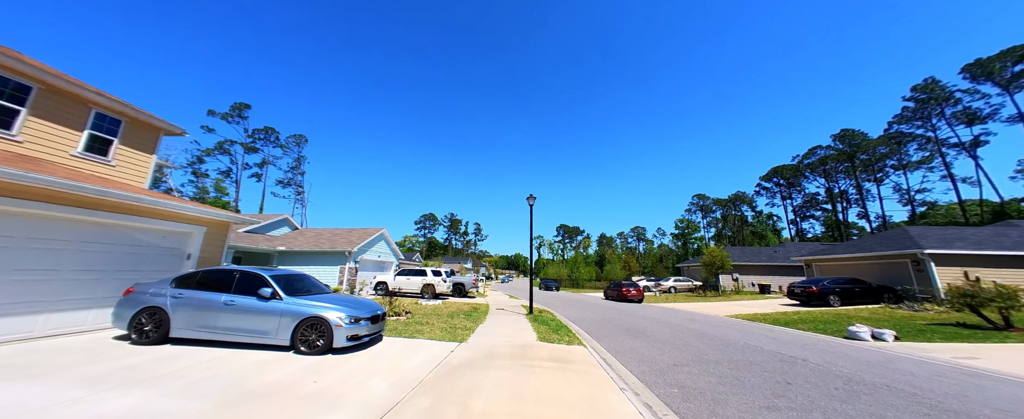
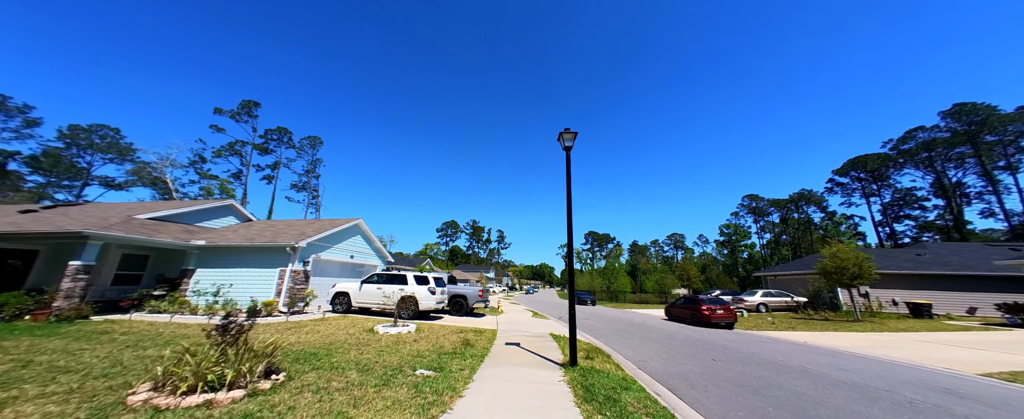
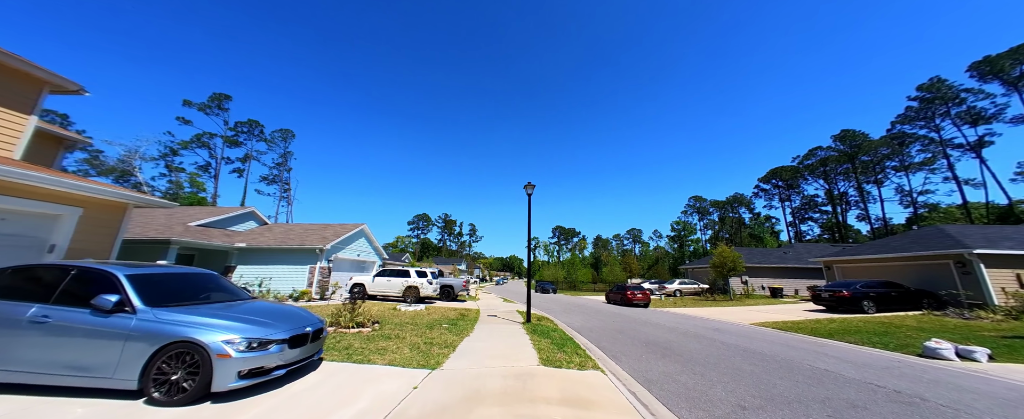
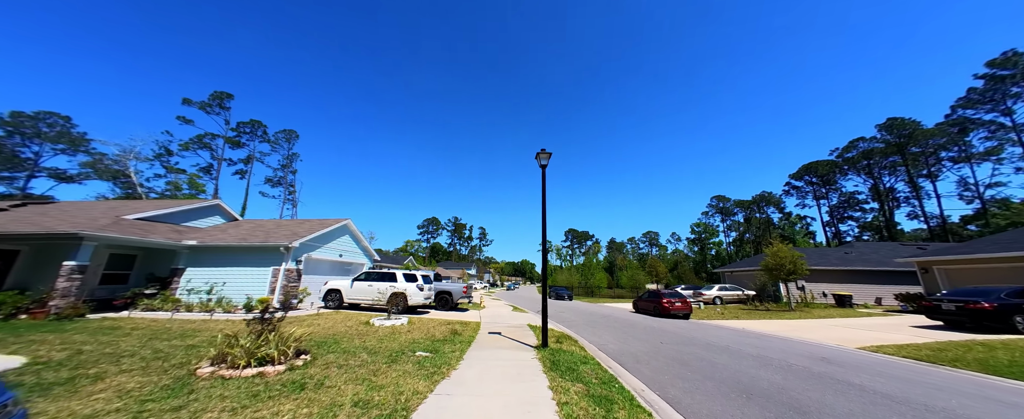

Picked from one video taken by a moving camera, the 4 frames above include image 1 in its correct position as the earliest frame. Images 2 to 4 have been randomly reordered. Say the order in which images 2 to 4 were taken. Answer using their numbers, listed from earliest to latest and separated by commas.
3, 4, 2
